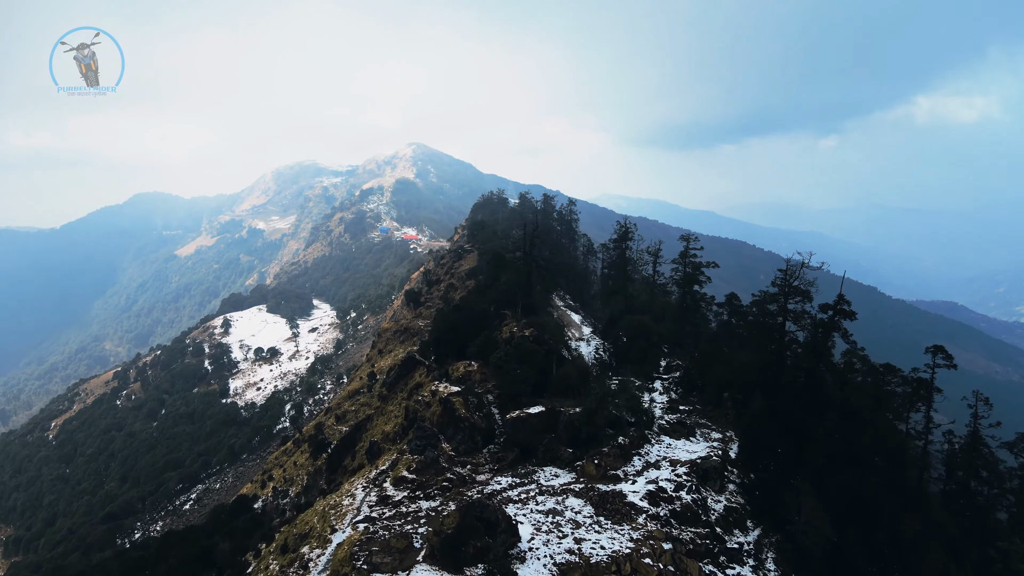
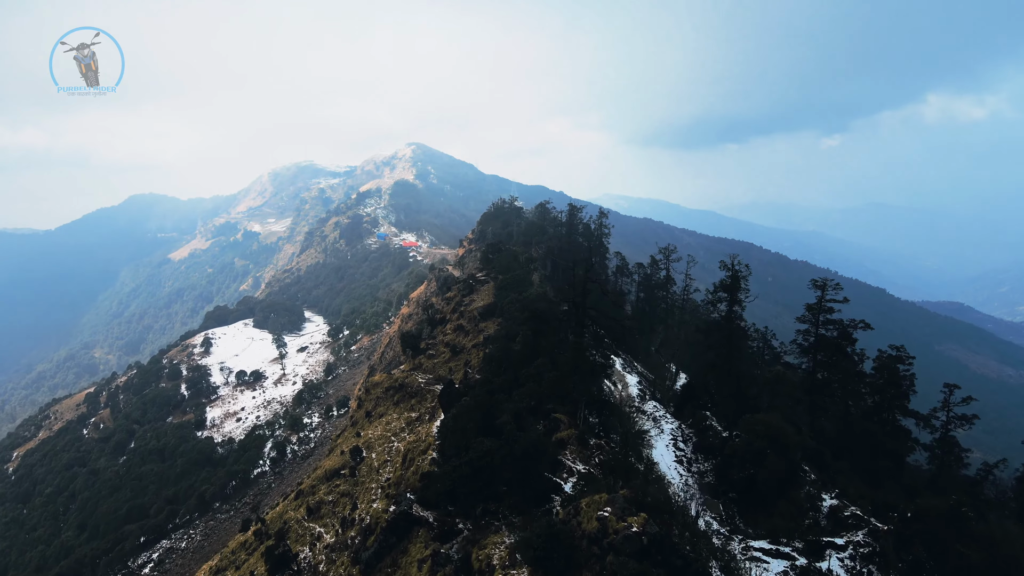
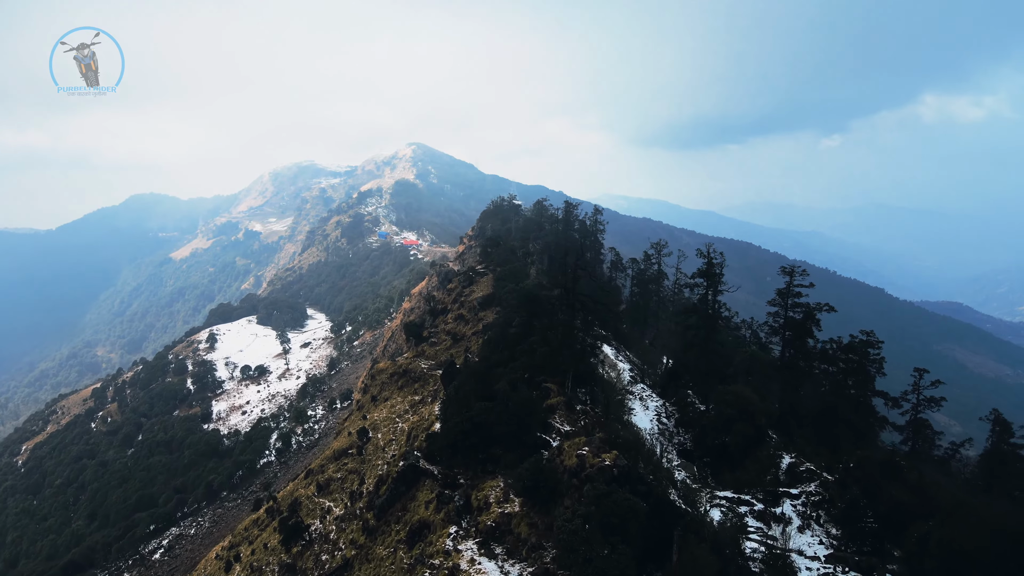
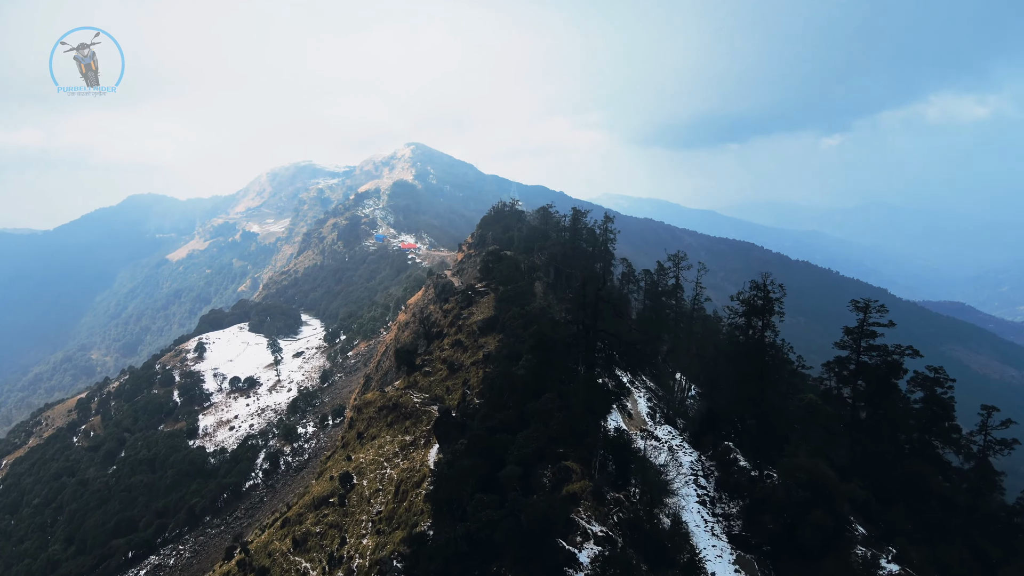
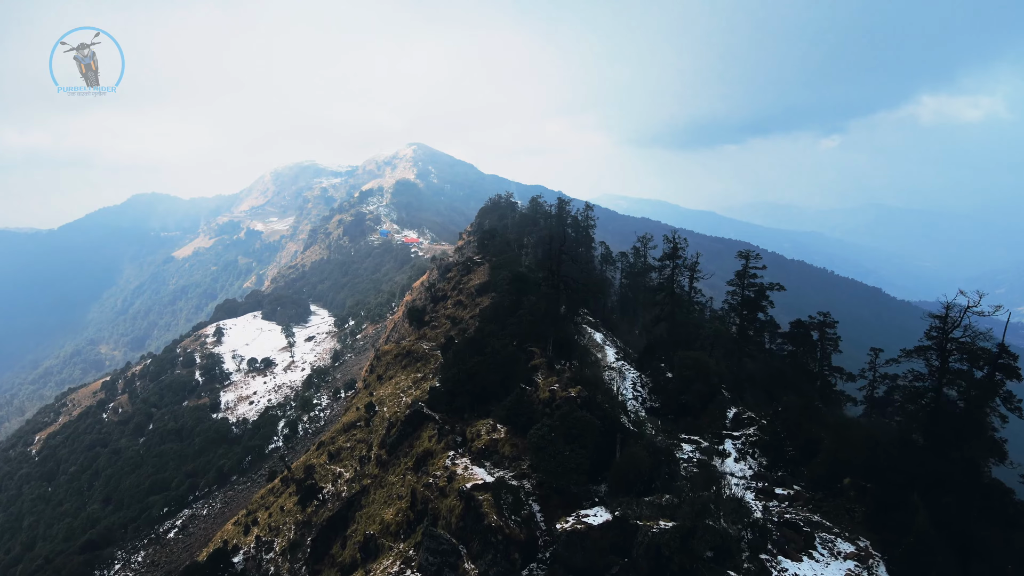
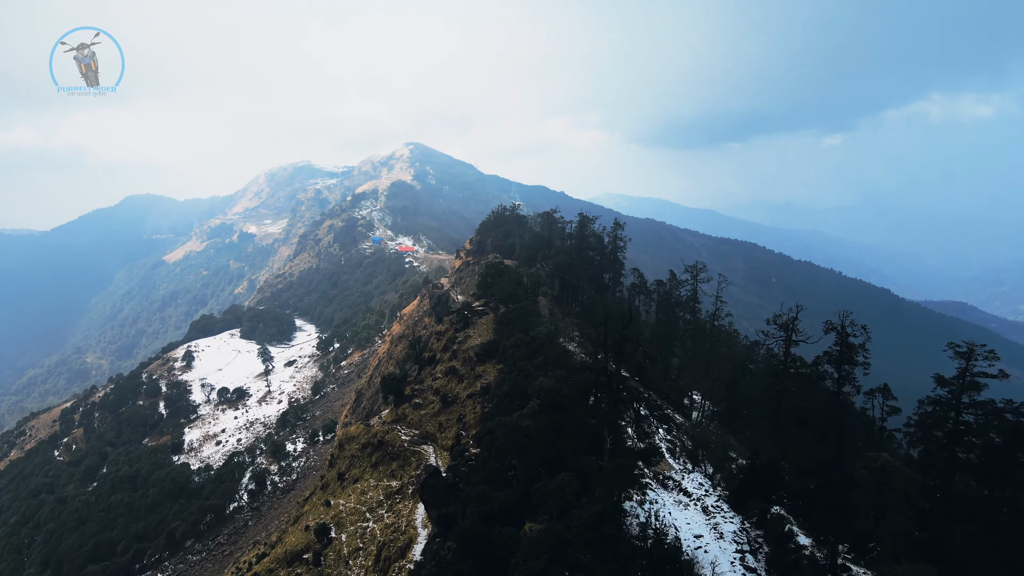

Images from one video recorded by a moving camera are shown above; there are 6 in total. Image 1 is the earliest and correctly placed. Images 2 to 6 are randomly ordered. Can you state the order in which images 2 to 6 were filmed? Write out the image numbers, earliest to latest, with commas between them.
5, 3, 2, 4, 6
